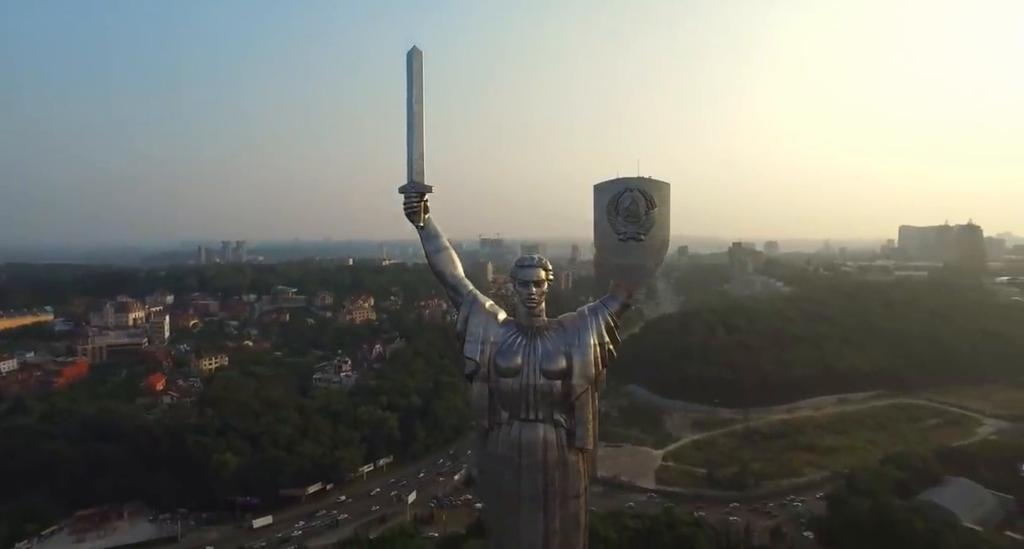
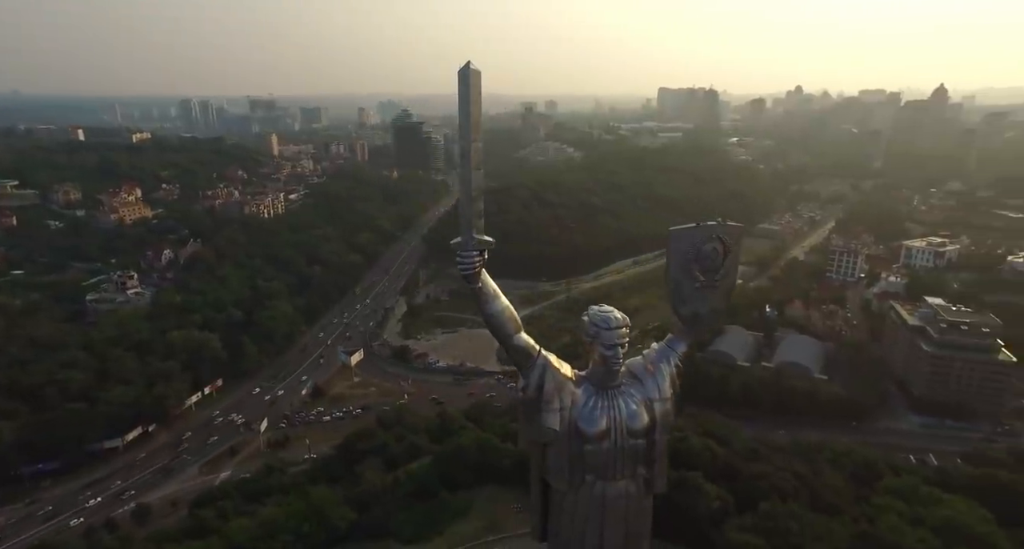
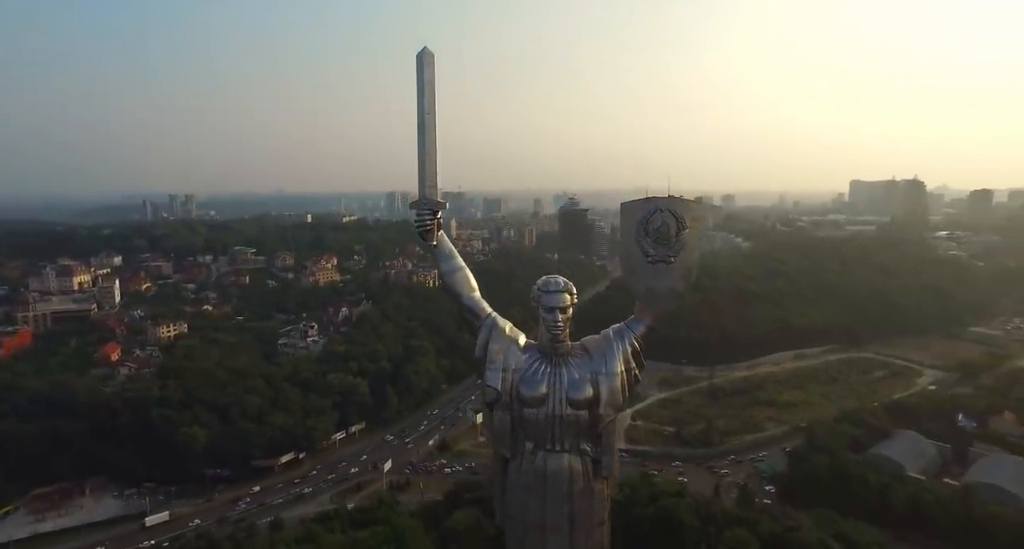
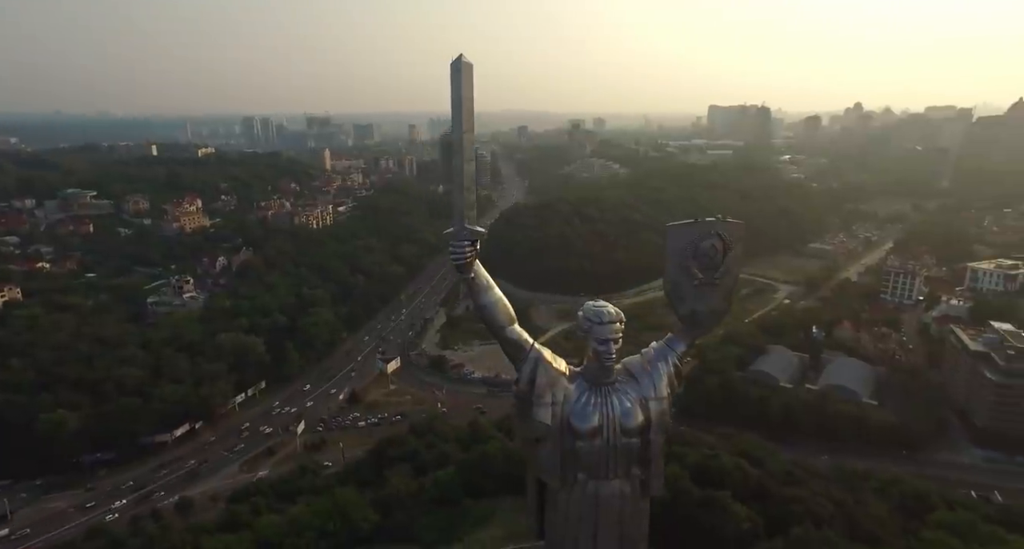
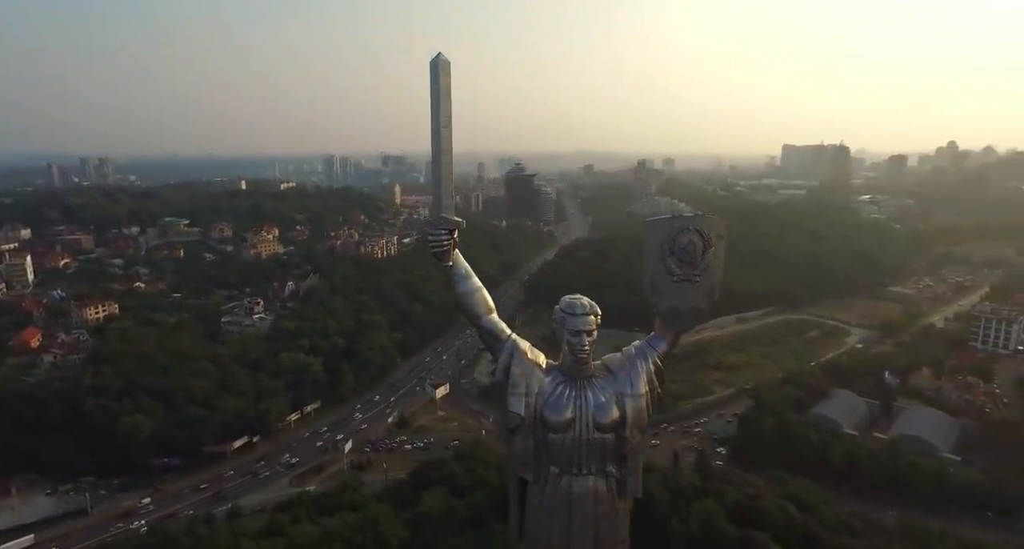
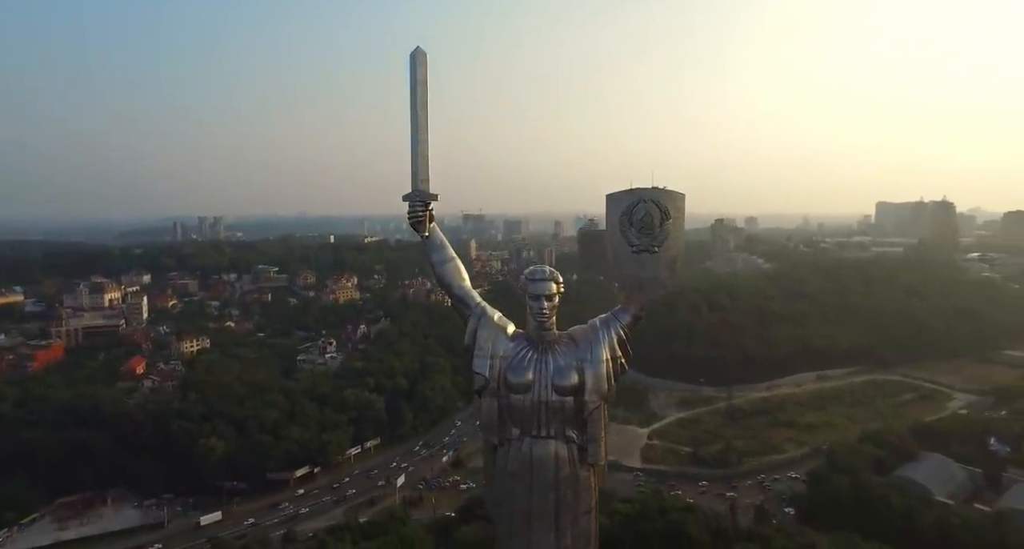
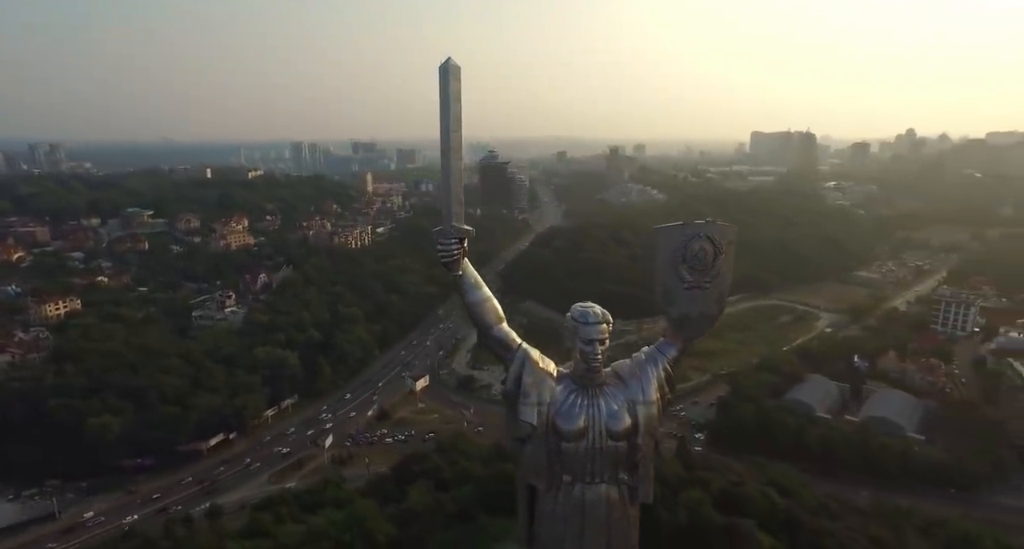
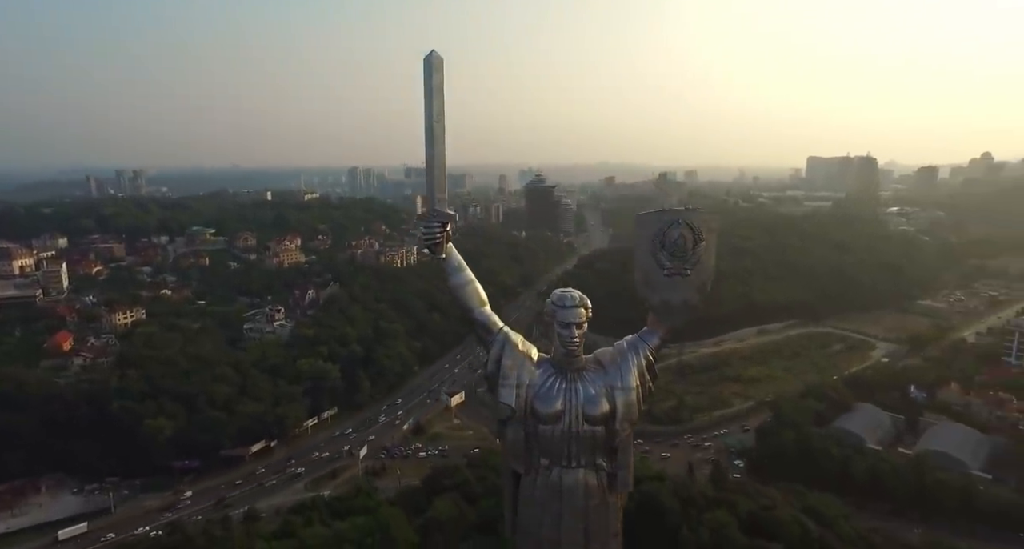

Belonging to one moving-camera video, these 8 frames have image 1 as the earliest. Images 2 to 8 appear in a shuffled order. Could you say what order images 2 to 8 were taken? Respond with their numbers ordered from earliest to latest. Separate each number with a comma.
6, 3, 8, 5, 7, 4, 2
